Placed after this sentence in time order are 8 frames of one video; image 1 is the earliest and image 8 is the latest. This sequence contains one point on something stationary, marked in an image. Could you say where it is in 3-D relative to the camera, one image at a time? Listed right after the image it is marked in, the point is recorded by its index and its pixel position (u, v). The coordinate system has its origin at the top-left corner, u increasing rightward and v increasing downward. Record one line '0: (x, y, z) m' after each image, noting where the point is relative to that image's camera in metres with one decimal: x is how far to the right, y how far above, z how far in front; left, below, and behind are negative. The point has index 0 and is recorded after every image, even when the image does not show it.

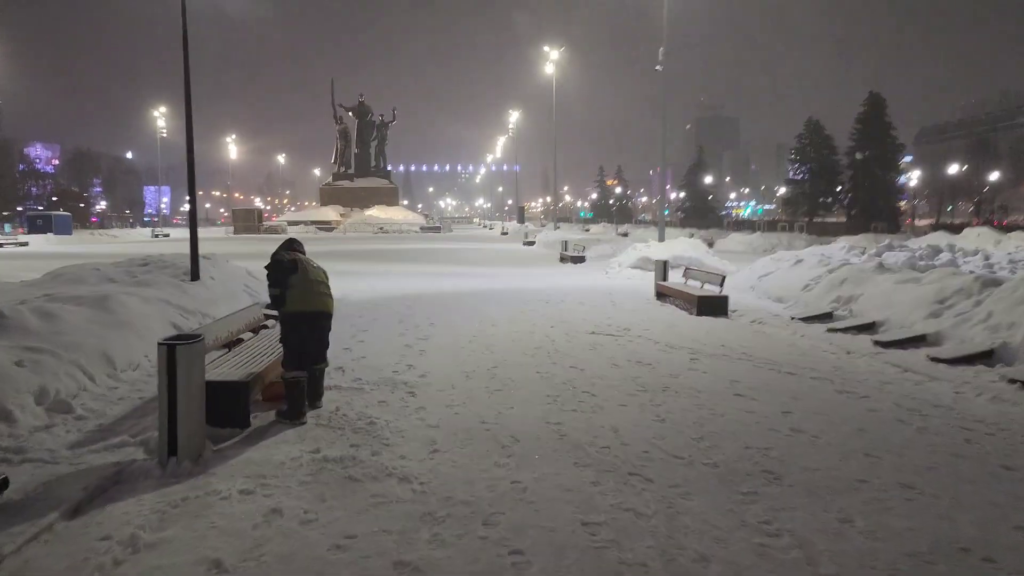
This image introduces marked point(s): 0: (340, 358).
0: (-2.0, -0.8, +9.4) m
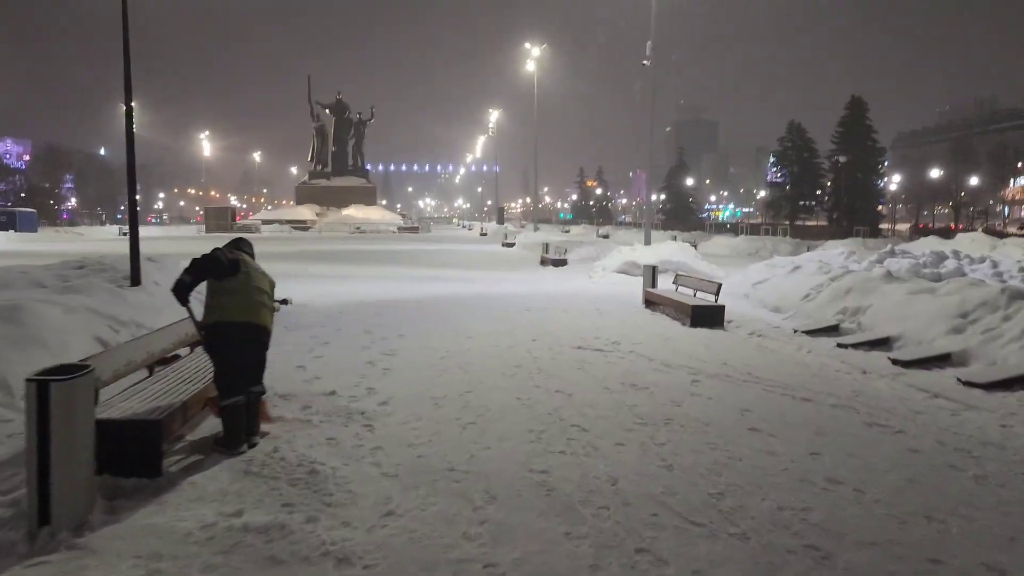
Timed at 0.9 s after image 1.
0: (-2.3, -0.9, +8.2) m
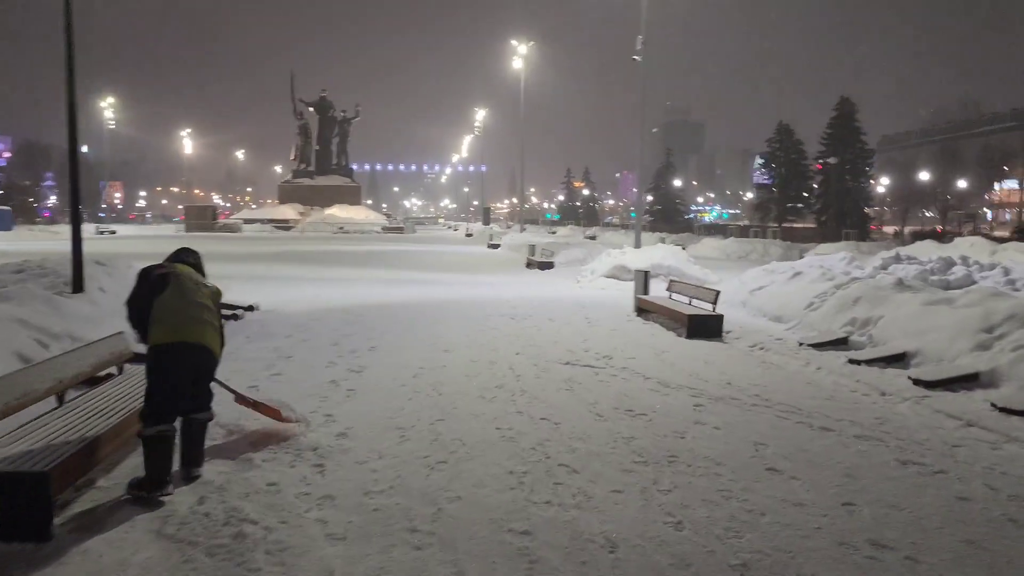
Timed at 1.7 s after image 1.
0: (-2.4, -1.0, +7.2) m
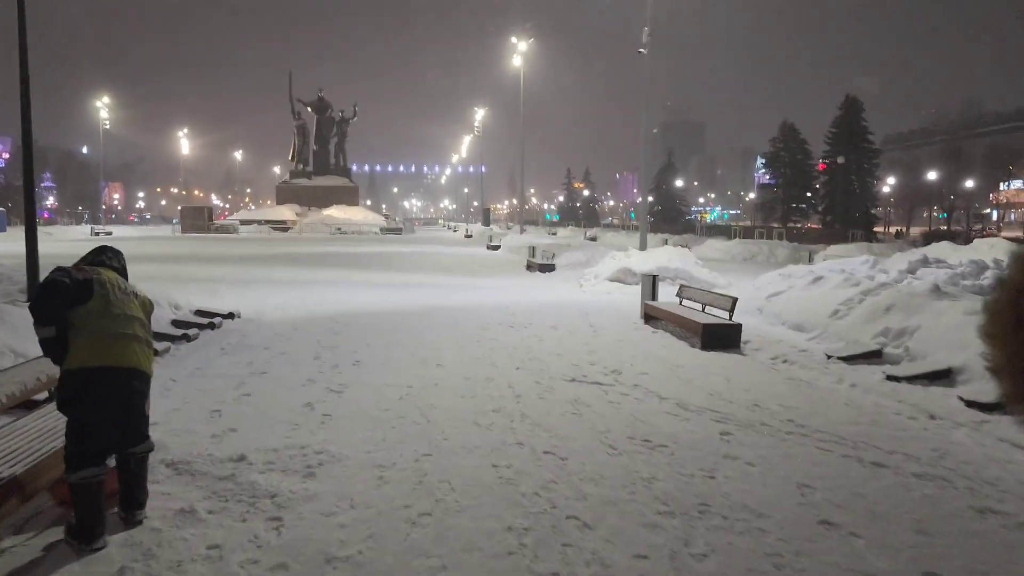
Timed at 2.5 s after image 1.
0: (-2.4, -1.1, +6.2) m
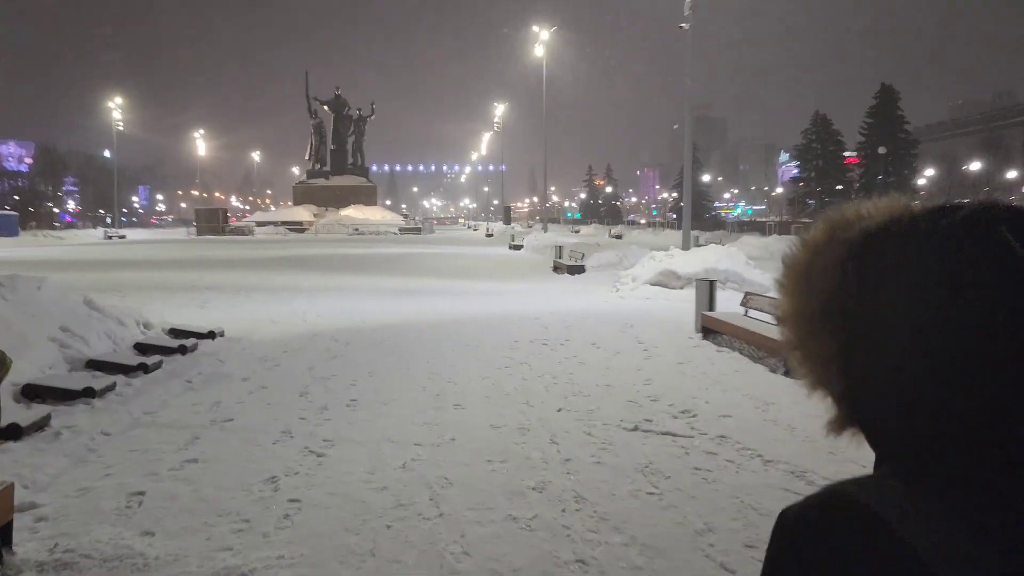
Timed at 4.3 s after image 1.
0: (-2.2, -1.3, +4.2) m
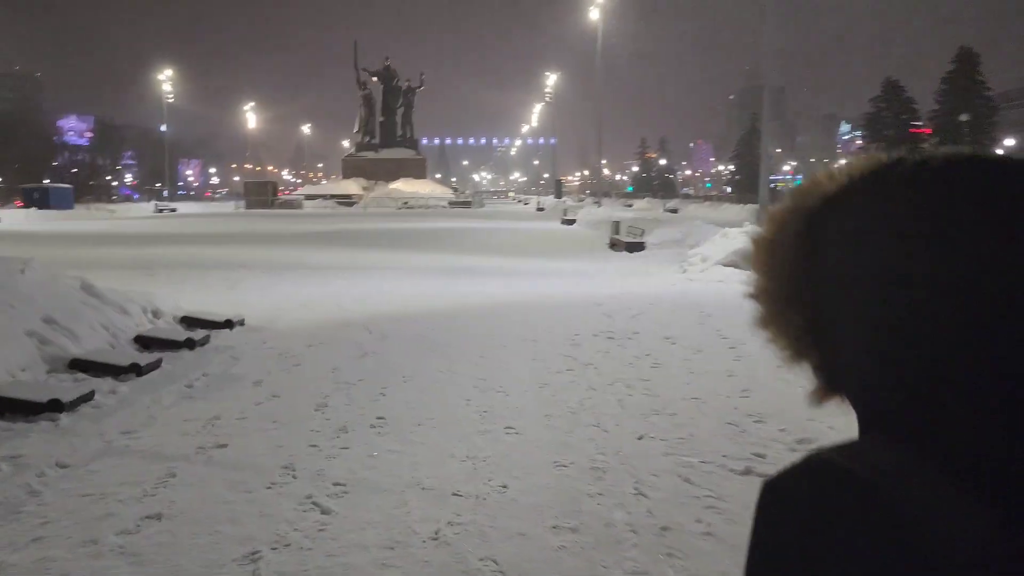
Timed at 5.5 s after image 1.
0: (-1.9, -1.3, +2.8) m
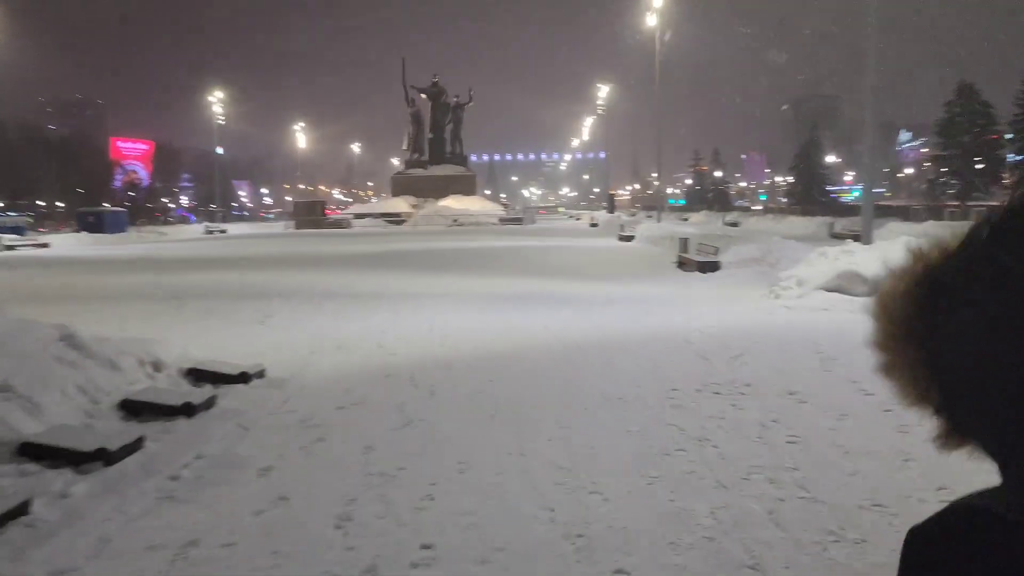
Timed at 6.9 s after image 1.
0: (-1.5, -1.6, +1.0) m
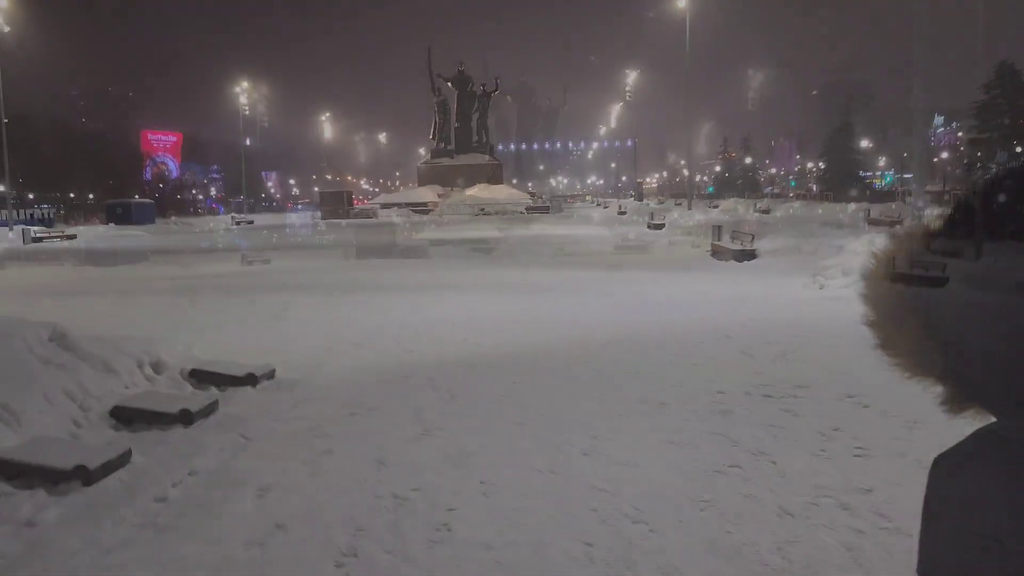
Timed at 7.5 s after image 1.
0: (-1.5, -1.7, +0.4) m
